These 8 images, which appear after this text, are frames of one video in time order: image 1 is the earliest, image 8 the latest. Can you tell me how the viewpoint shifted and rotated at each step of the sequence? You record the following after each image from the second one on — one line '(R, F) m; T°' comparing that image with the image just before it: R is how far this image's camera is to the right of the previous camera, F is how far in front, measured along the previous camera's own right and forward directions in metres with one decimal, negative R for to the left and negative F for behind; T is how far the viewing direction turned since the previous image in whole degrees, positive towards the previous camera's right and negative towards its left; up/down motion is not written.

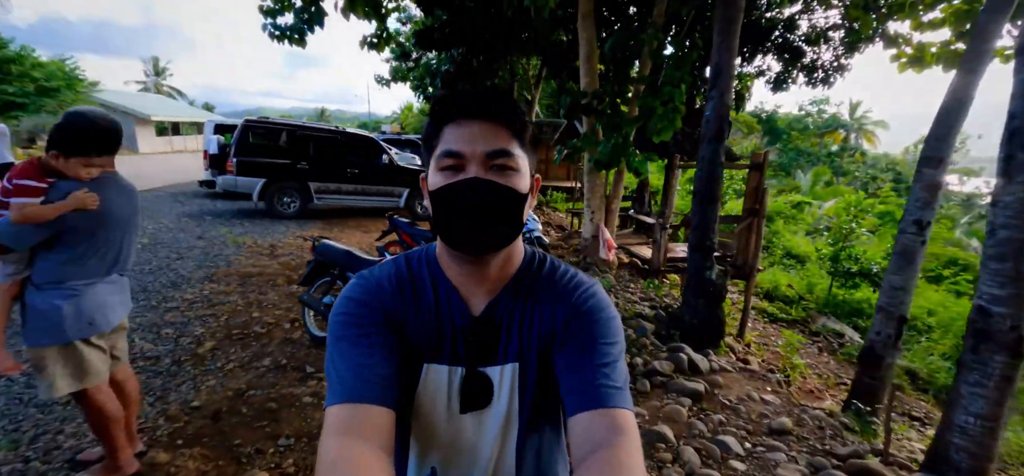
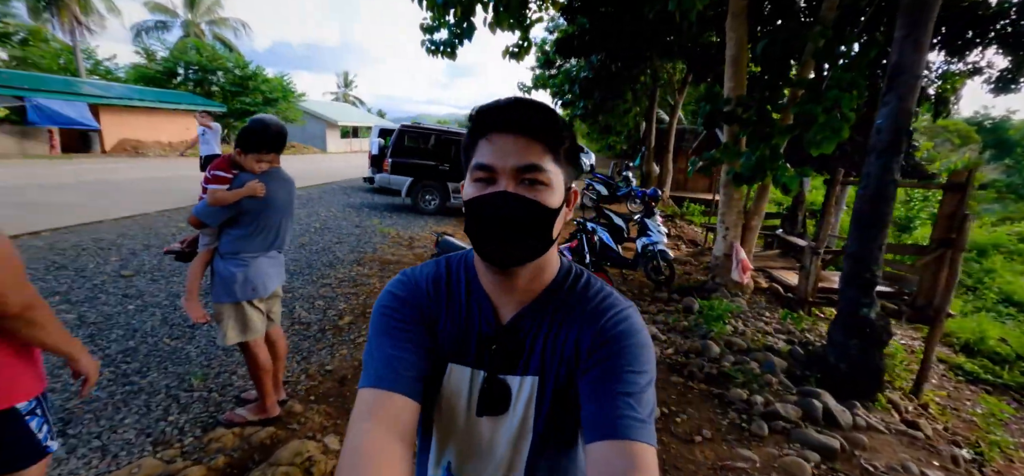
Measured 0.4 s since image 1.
(+0.1, +0.1) m; -17°
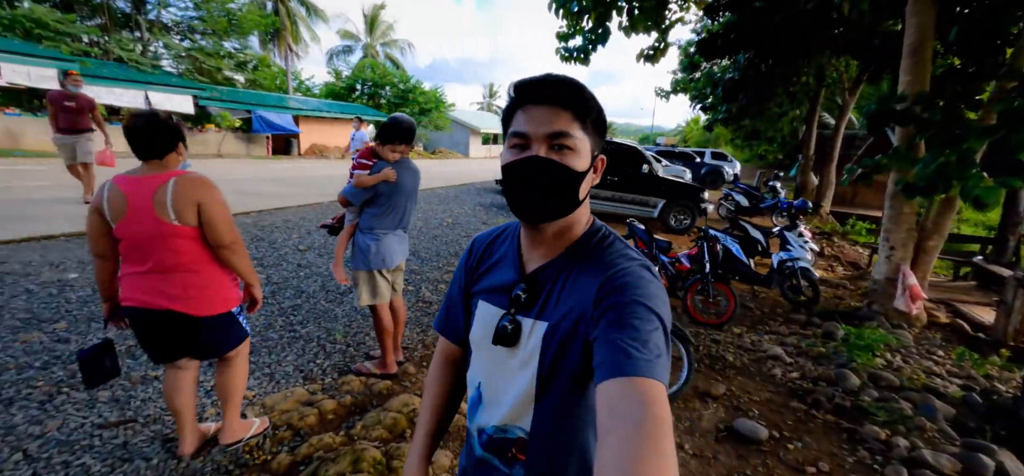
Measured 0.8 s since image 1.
(+0.1, 0.0) m; -17°
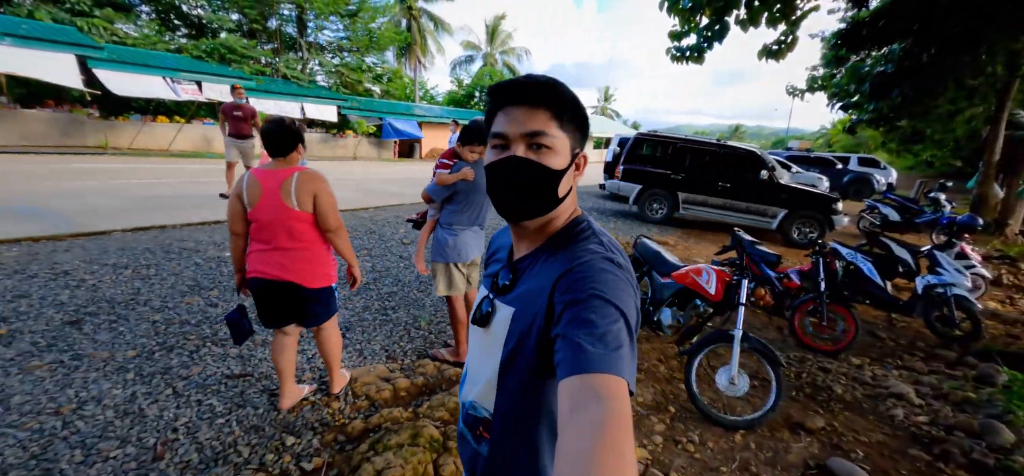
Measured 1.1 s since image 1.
(+0.2, 0.0) m; -14°
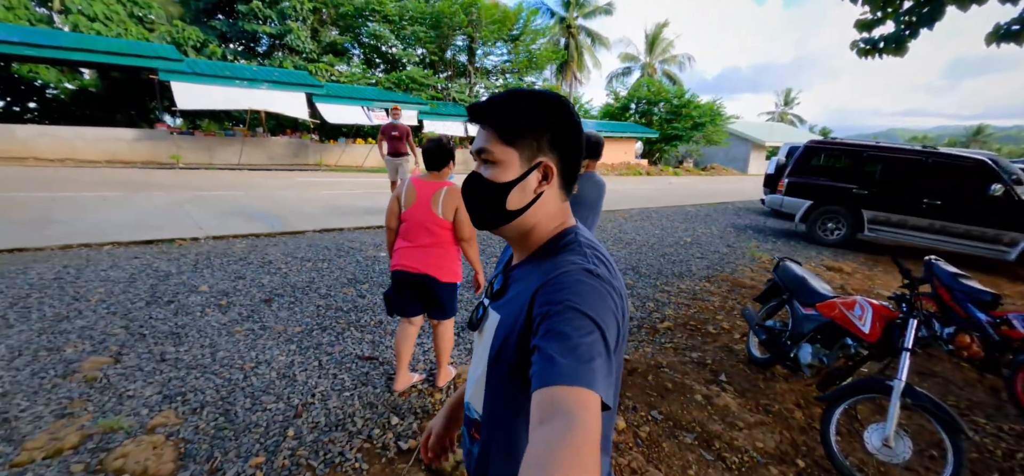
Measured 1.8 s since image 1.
(+0.2, 0.0) m; -19°
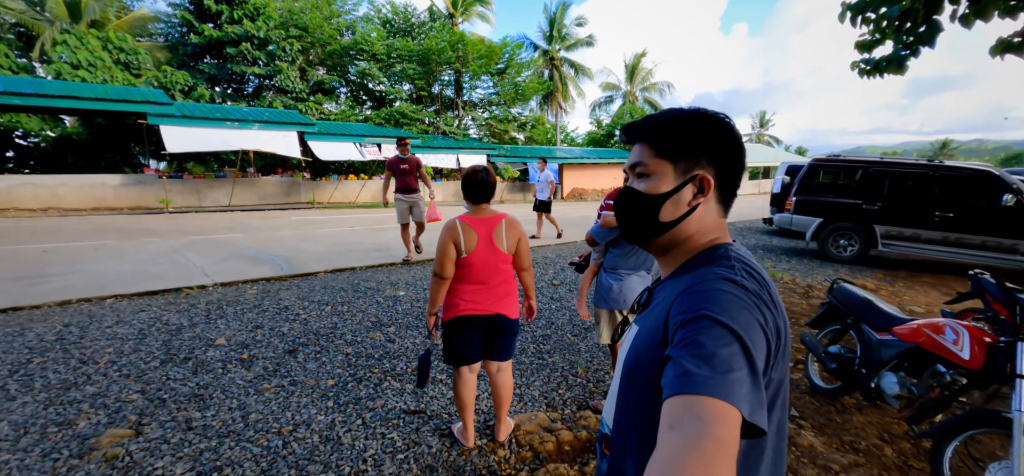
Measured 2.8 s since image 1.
(-0.4, +0.2) m; +2°
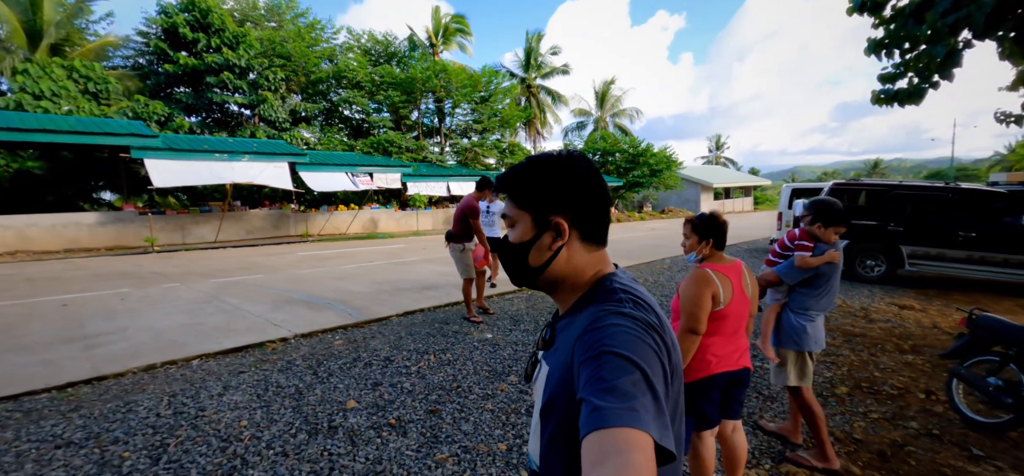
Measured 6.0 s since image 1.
(-1.4, +0.1) m; +4°
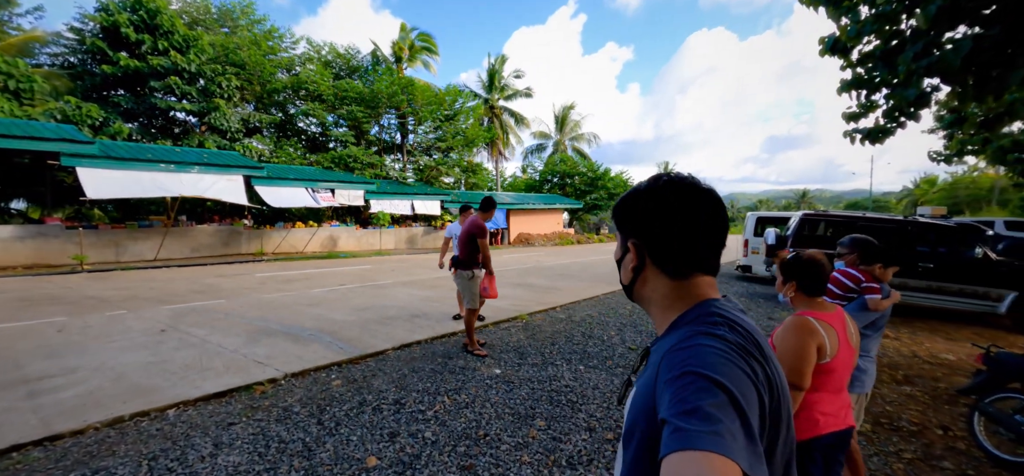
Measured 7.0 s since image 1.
(-0.6, +0.2) m; +6°
